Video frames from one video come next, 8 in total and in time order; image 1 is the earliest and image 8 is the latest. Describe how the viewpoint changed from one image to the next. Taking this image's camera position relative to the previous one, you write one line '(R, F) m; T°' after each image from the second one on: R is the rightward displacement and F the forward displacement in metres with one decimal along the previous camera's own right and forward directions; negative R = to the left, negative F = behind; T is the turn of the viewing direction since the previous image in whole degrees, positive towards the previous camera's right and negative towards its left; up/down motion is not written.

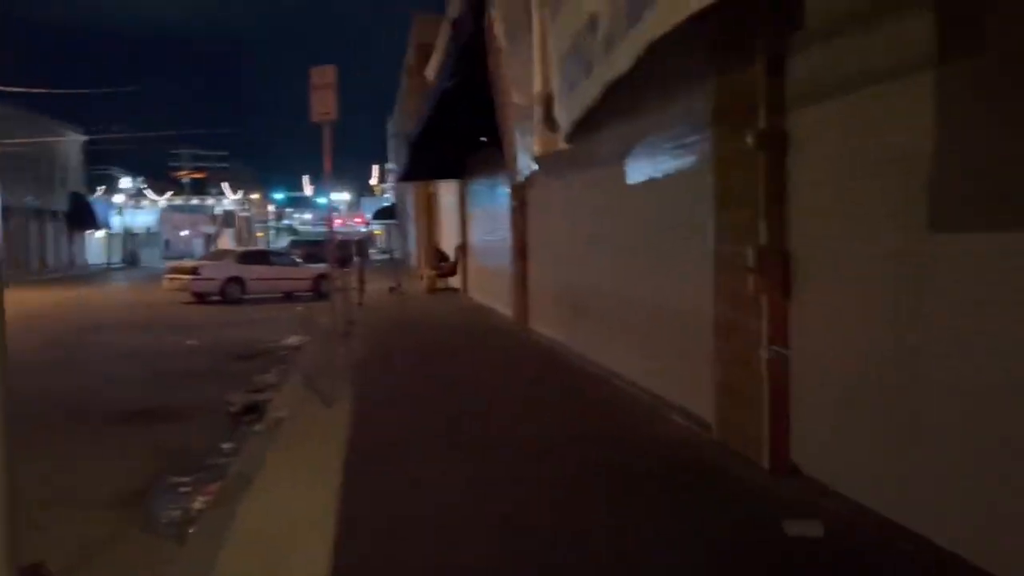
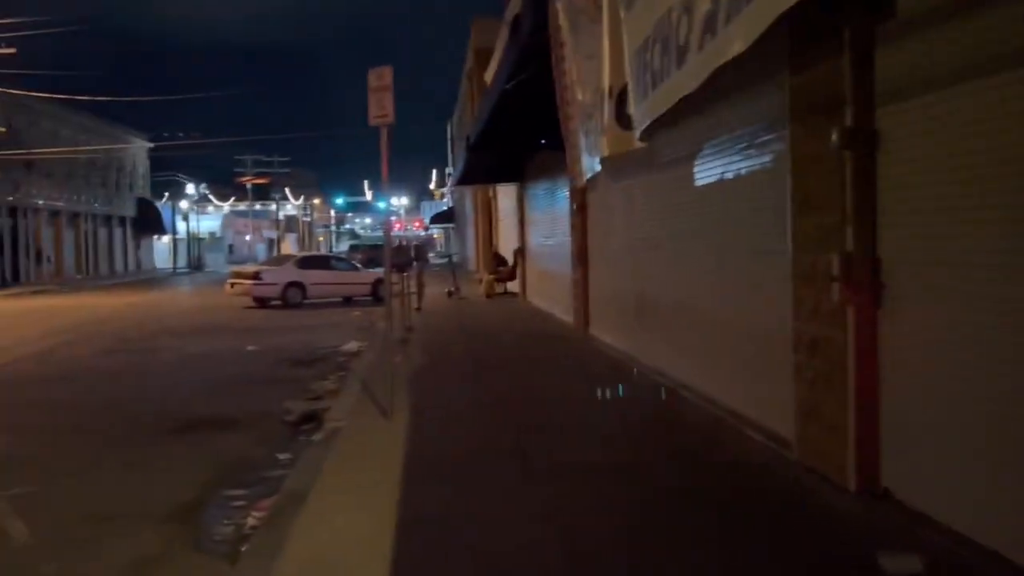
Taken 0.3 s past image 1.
(0.0, +0.4) m; -3°
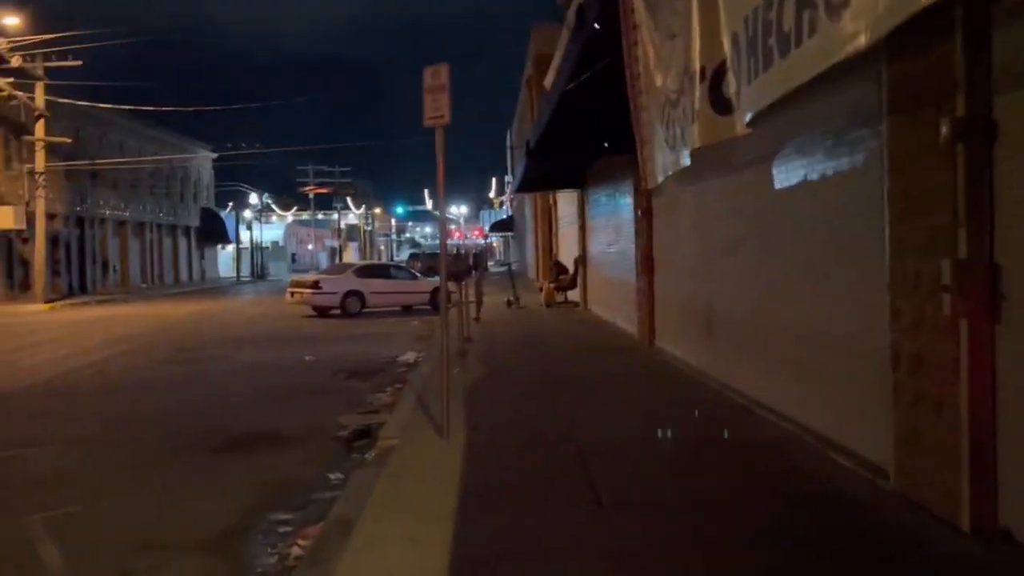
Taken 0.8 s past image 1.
(0.0, +0.6) m; -3°
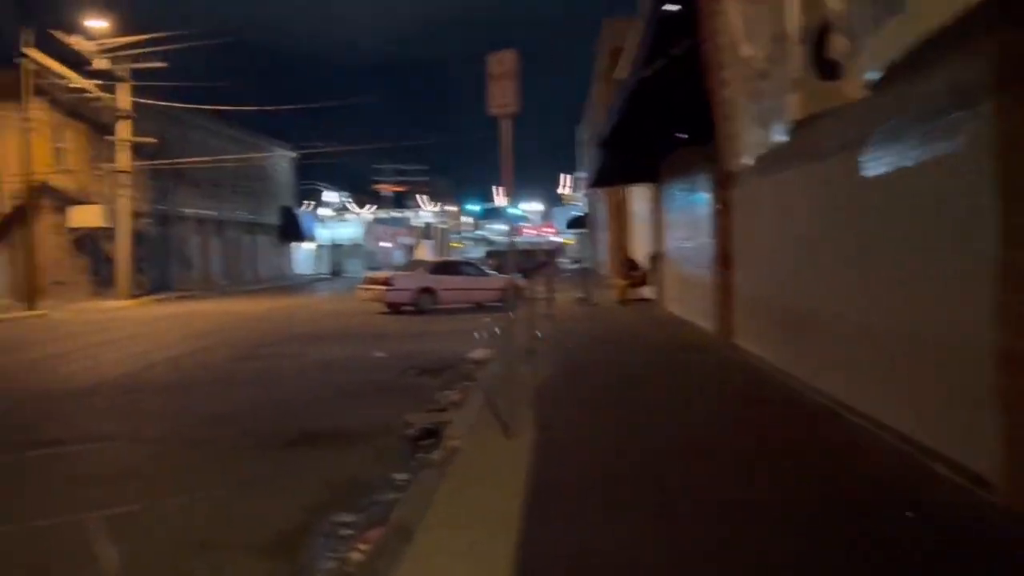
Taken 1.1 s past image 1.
(0.0, +0.3) m; -4°
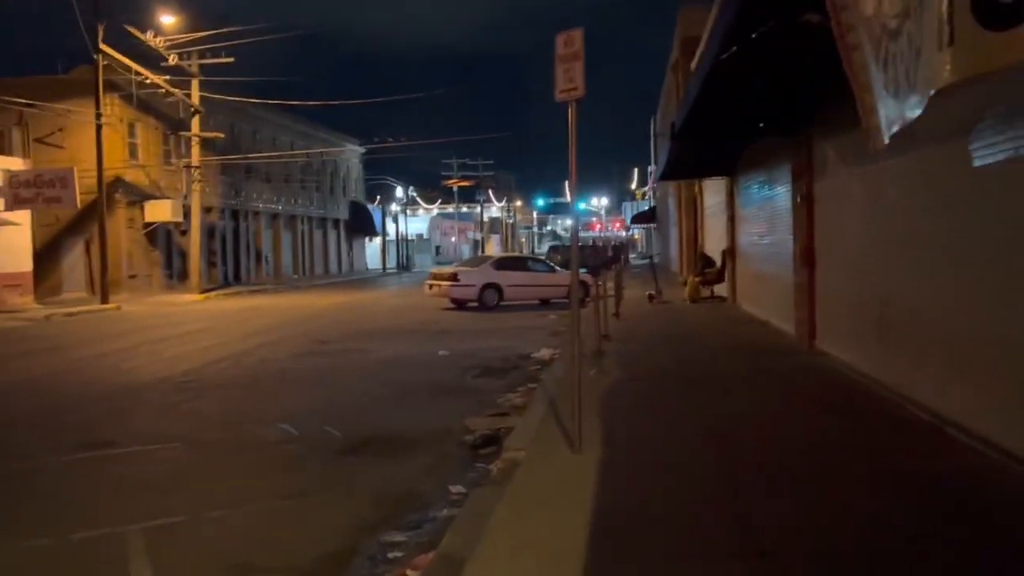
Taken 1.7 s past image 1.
(0.0, +0.6) m; -4°
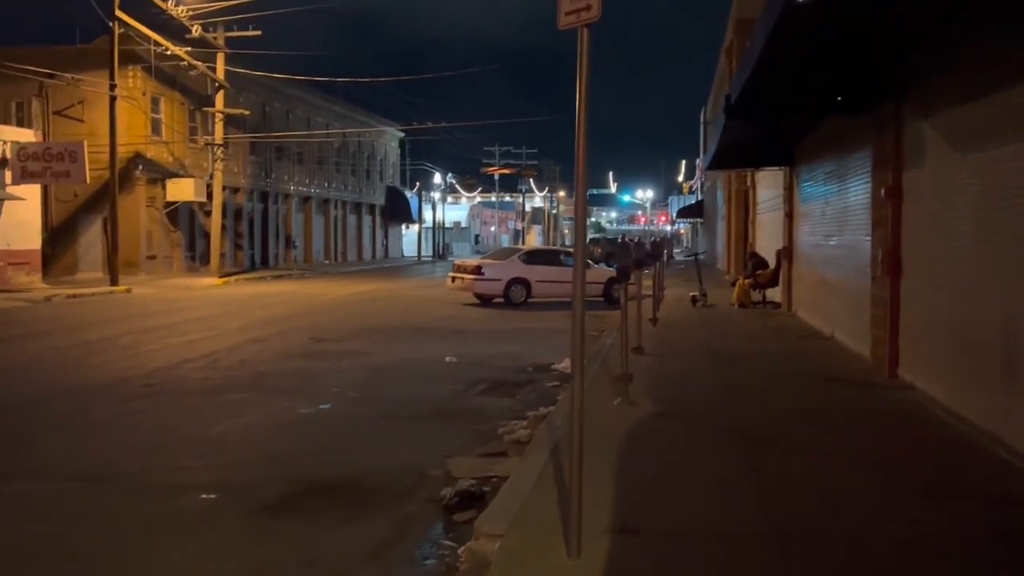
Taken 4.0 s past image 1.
(+0.4, +2.4) m; -3°
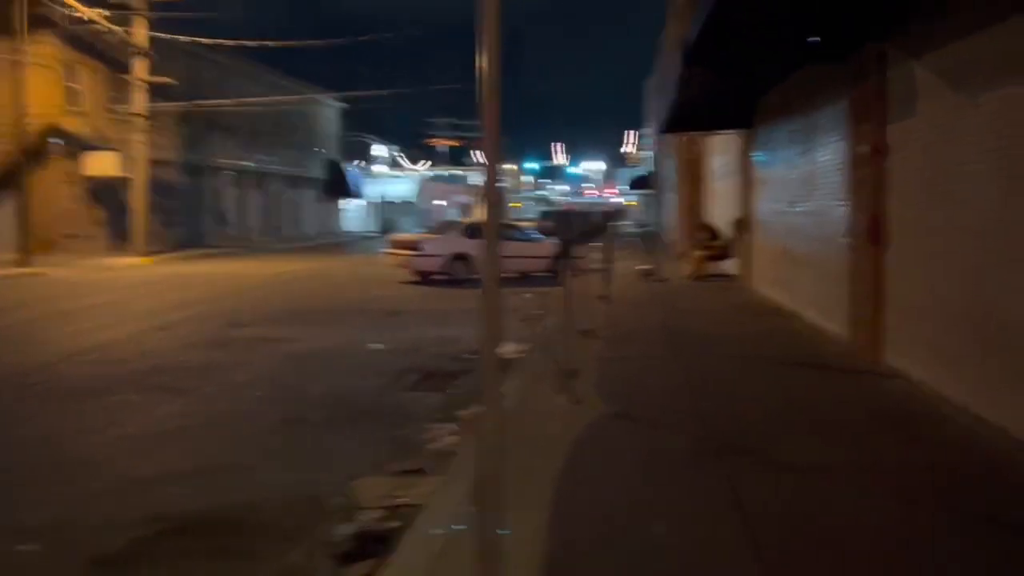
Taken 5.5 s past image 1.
(+0.2, +1.6) m; +3°
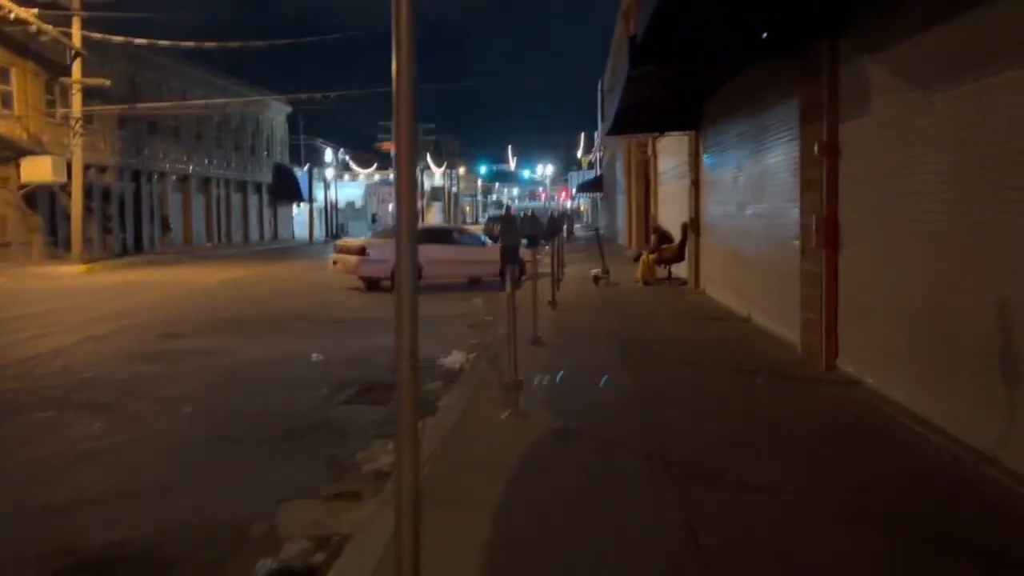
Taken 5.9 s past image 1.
(+0.1, +0.4) m; +3°
